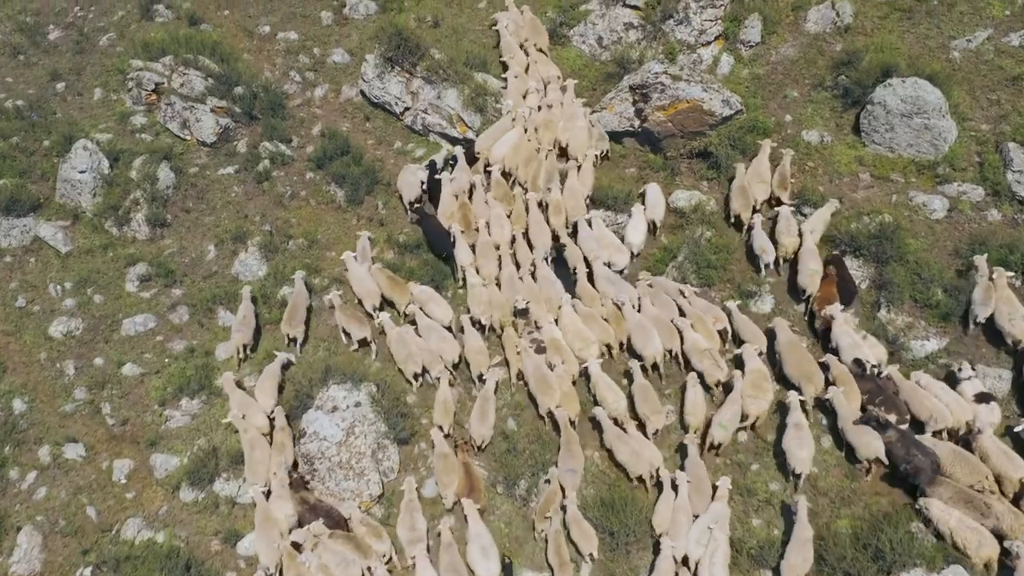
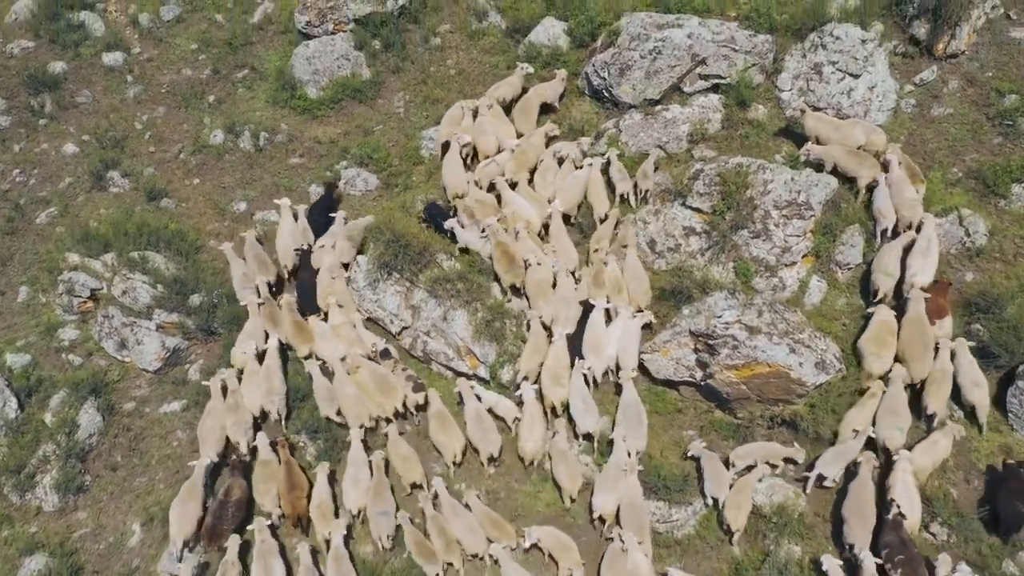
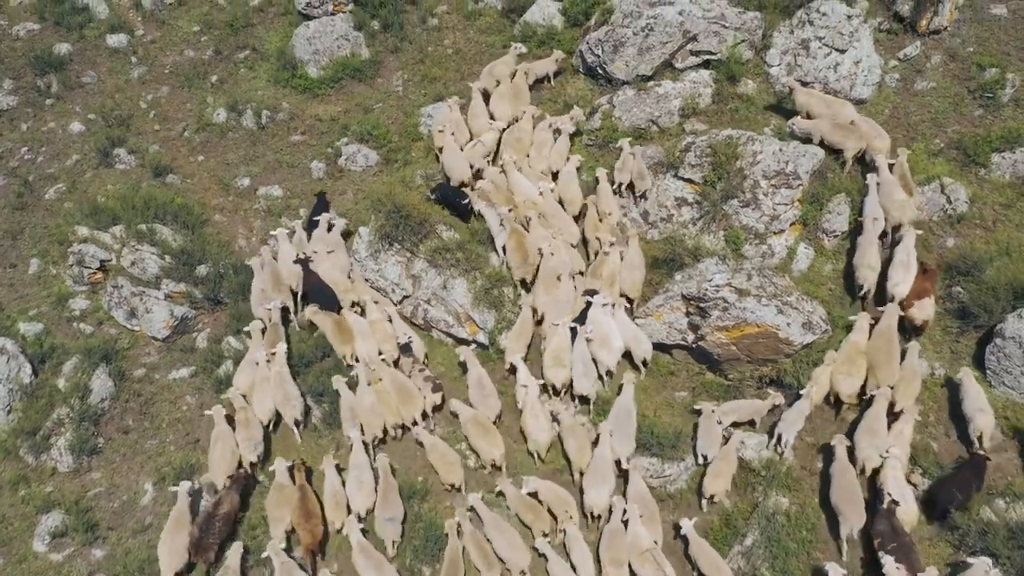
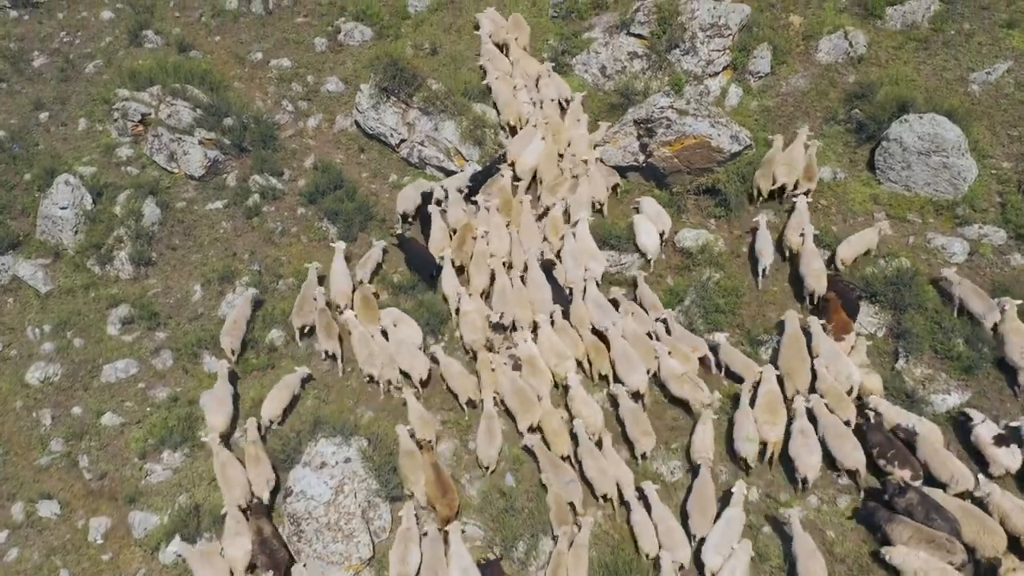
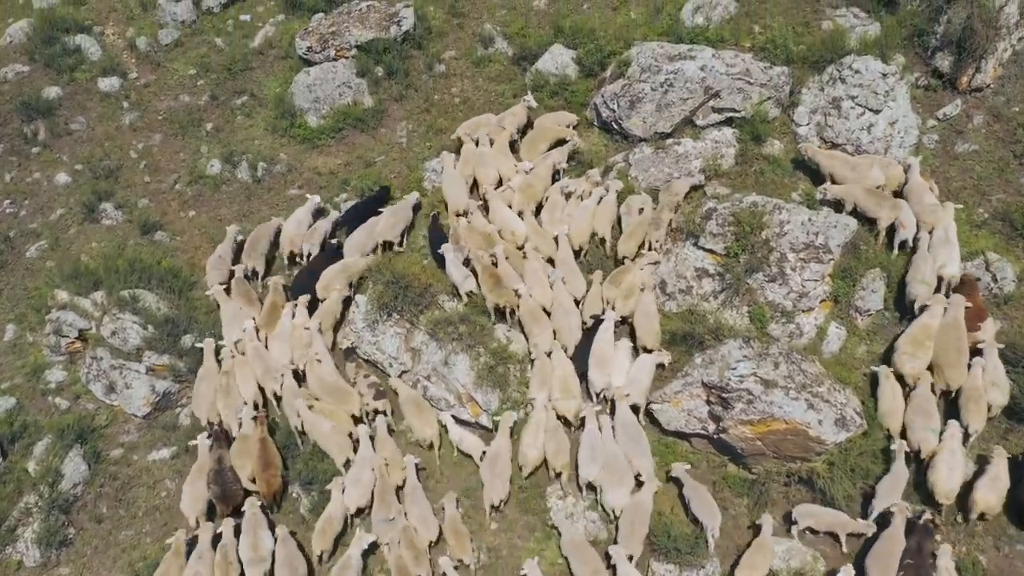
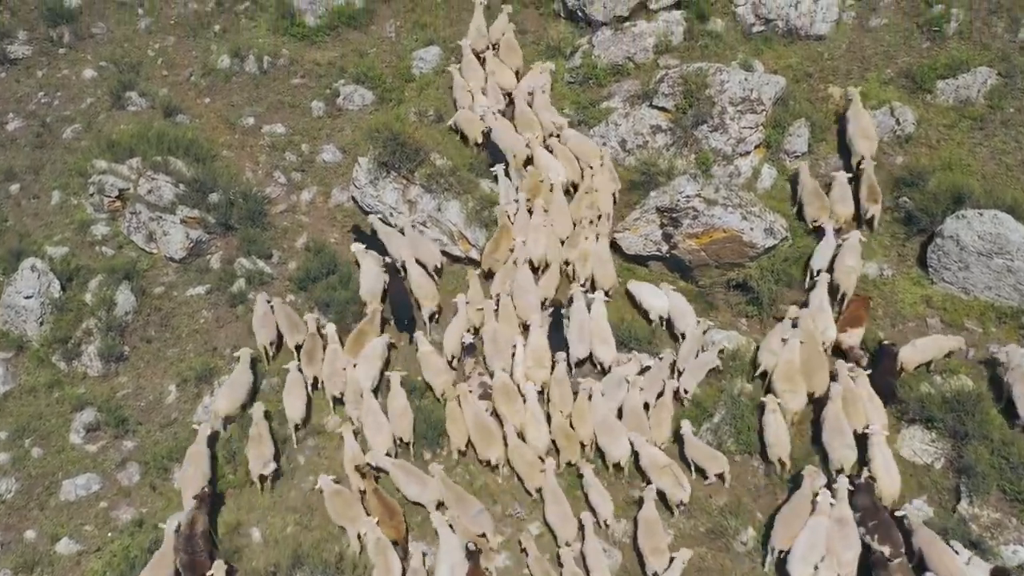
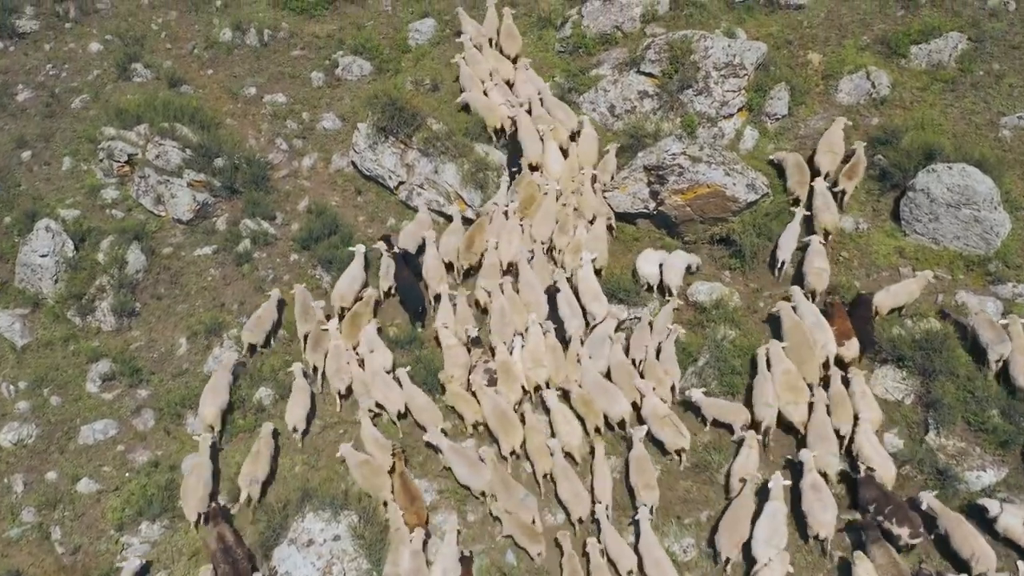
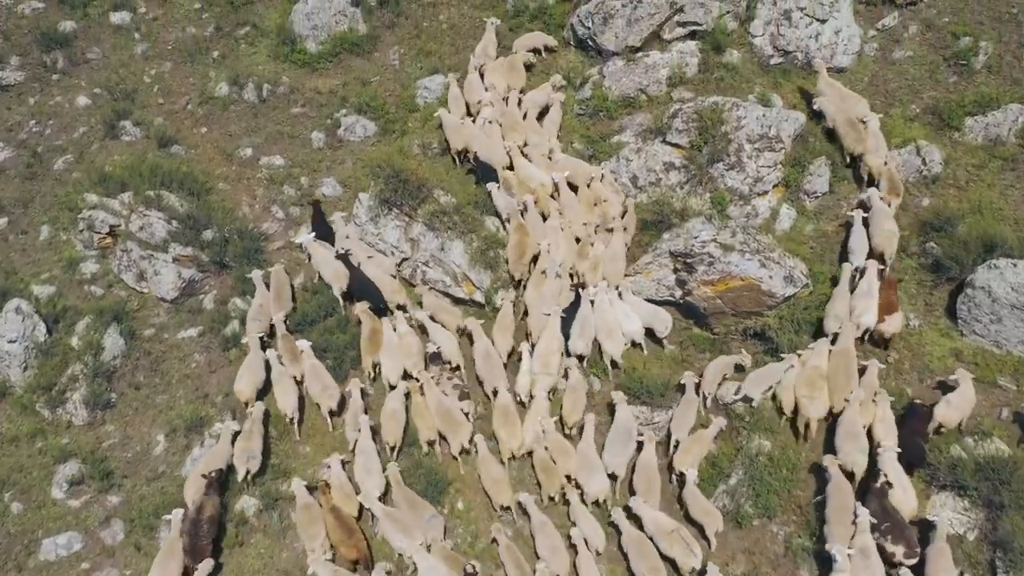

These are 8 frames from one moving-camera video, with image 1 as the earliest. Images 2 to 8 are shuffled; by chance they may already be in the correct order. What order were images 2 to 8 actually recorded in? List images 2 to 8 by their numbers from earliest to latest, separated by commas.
4, 7, 6, 8, 3, 2, 5
